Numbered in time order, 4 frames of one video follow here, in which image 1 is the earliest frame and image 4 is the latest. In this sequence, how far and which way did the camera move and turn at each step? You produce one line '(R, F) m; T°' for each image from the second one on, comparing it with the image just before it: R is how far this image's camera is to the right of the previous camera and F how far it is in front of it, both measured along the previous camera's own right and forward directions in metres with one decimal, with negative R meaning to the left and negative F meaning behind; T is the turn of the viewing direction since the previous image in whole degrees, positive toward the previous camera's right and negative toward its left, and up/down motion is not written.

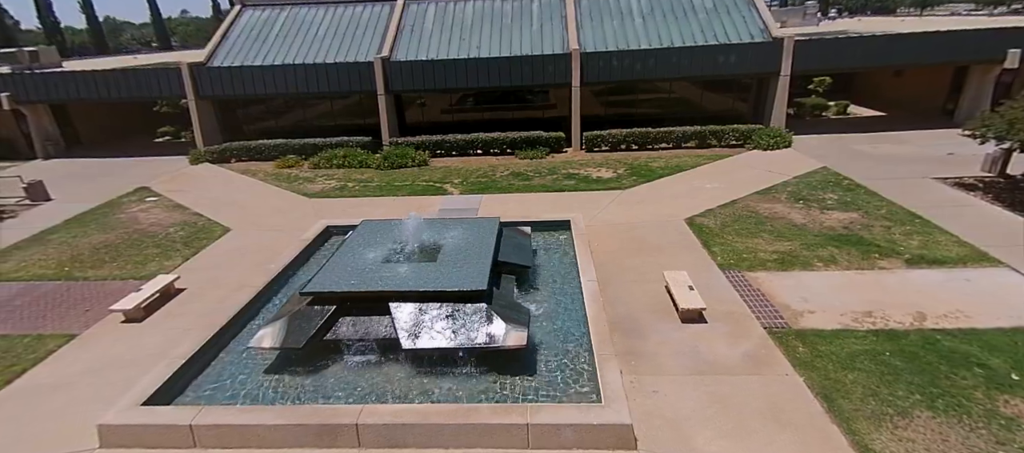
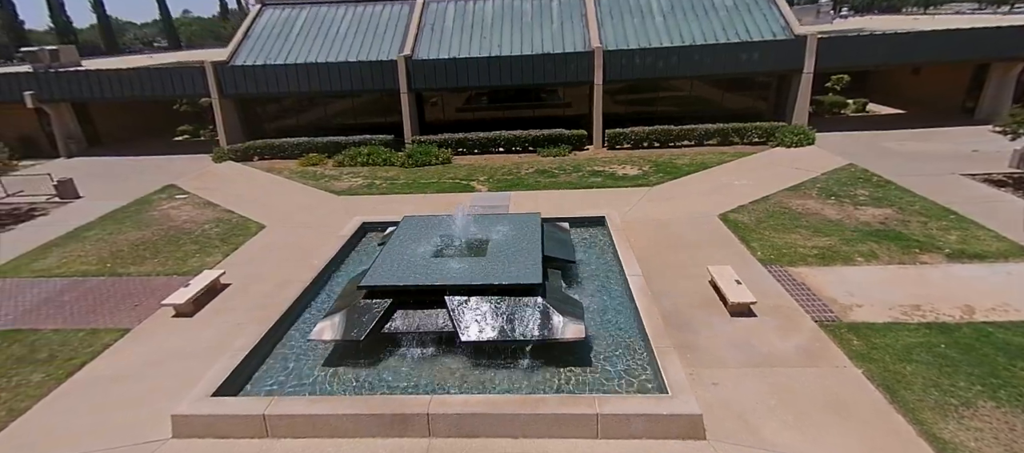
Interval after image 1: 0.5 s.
(-0.8, -0.1) m; 0°
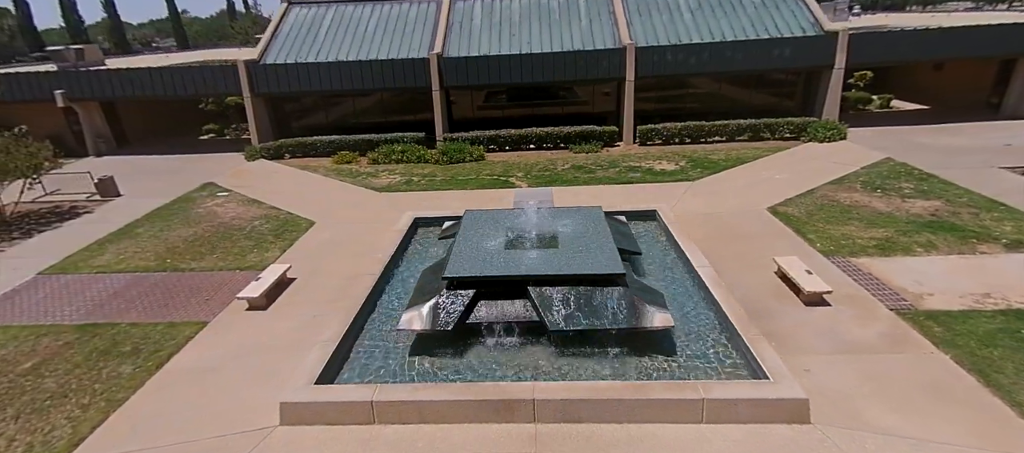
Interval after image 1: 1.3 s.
(-1.2, -0.1) m; 0°
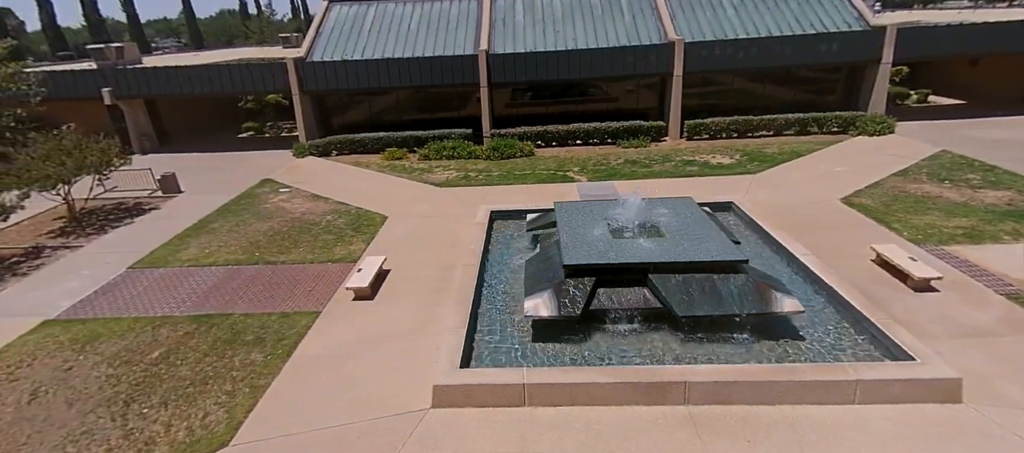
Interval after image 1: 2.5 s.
(-1.8, -0.1) m; 0°
